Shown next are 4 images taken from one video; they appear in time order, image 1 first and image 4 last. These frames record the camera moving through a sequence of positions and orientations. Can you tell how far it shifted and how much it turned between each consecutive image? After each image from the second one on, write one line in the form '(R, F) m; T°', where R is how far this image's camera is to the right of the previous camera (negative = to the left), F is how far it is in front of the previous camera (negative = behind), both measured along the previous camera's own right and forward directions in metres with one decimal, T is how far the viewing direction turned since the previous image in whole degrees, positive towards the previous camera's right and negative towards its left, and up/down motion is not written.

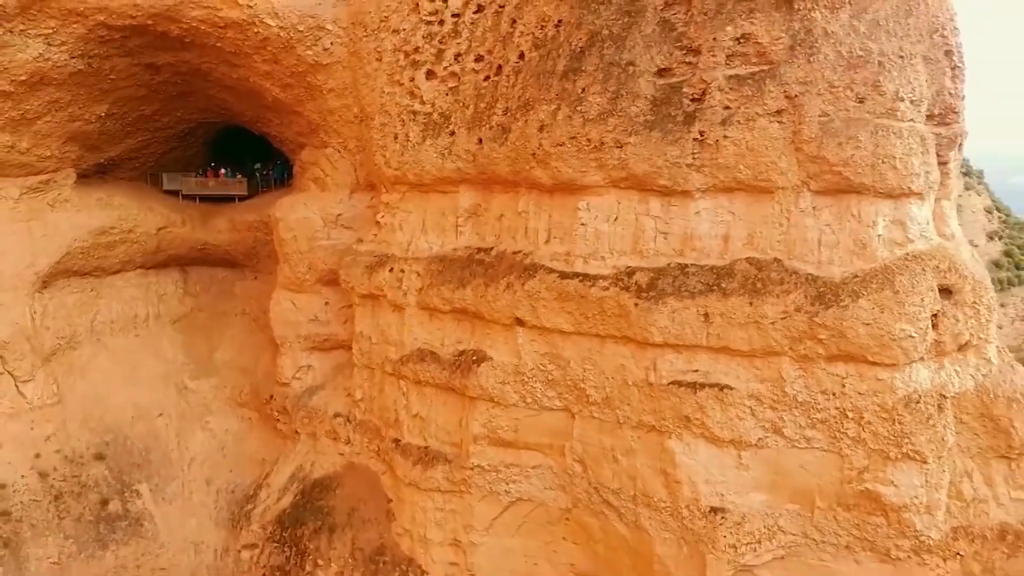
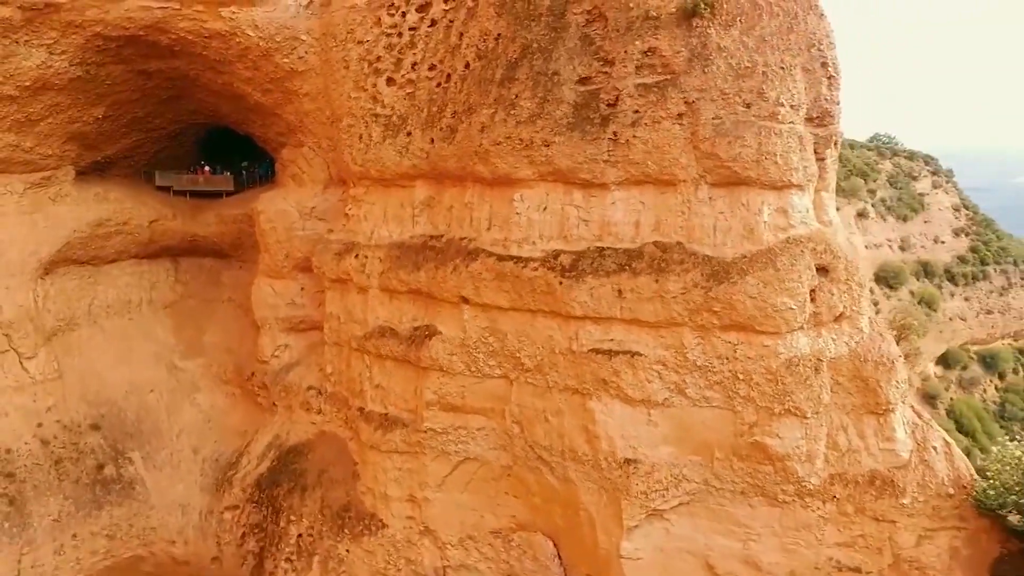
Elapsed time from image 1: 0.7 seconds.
(+0.3, -0.6) m; 0°
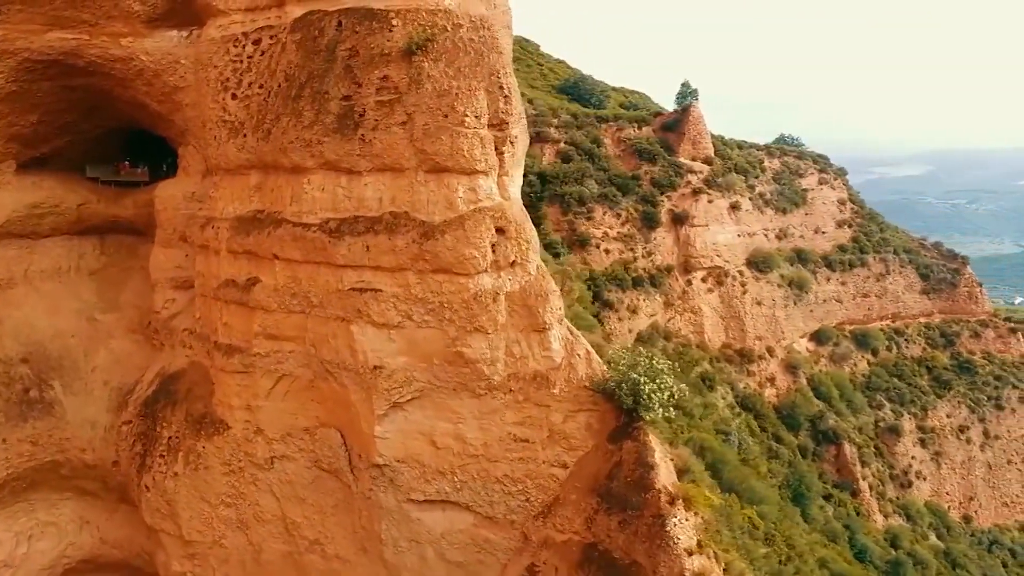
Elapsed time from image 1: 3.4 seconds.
(+1.6, -1.9) m; -1°
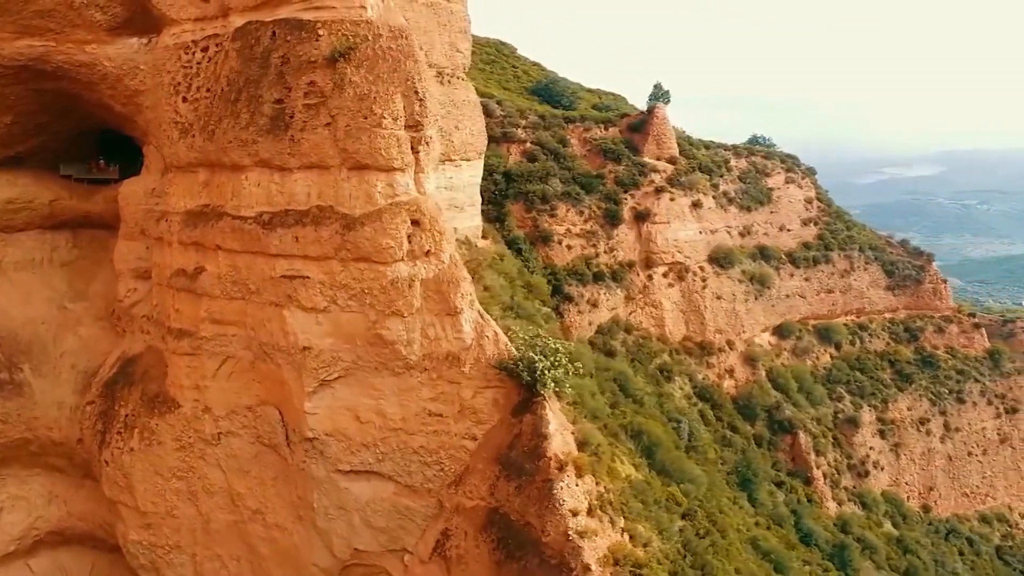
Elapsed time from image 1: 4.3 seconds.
(+0.7, -0.6) m; -1°
